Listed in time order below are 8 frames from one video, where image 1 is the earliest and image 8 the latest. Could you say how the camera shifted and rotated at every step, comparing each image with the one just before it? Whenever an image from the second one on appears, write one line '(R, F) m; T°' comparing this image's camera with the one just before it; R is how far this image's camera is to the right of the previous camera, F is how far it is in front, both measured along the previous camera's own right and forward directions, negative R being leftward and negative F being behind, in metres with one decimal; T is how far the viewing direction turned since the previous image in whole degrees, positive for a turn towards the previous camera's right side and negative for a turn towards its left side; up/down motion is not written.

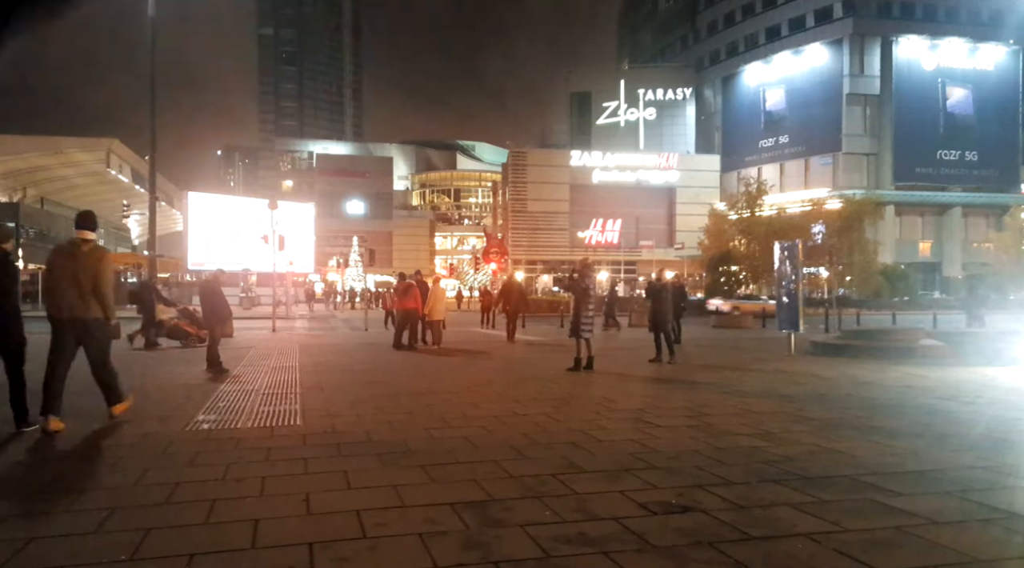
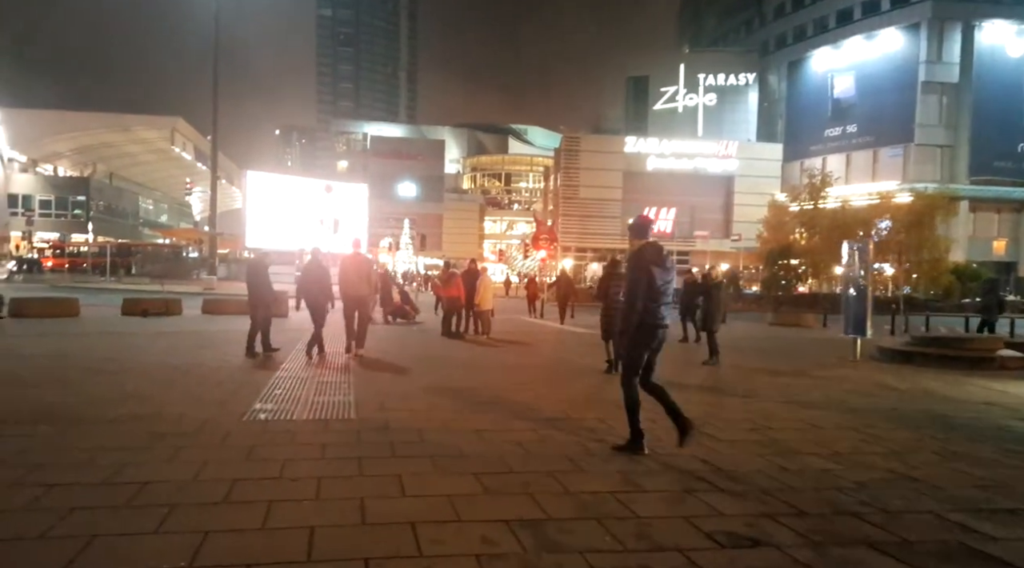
(-0.1, +0.3) m; -4°
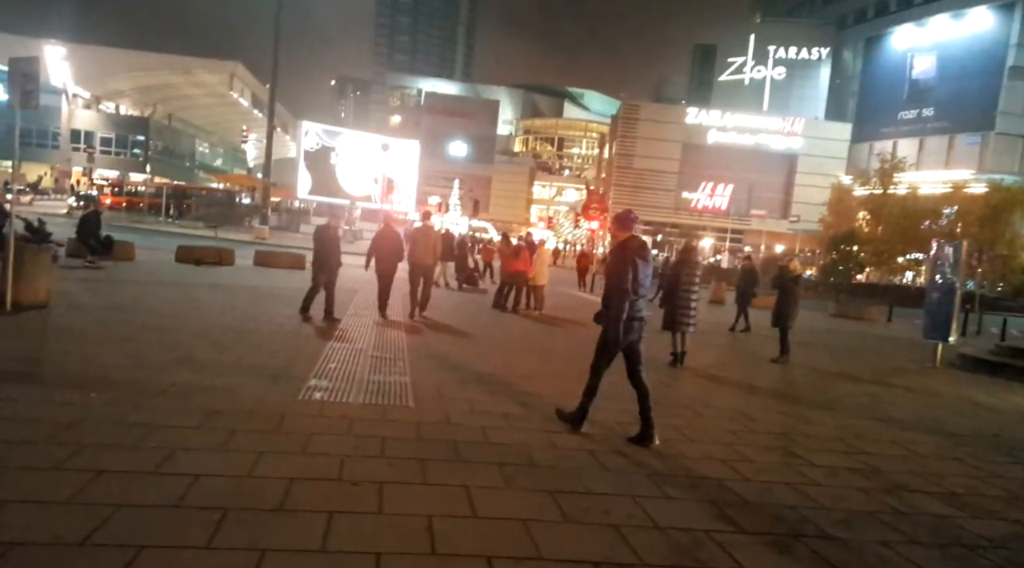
(-0.3, +0.3) m; -3°
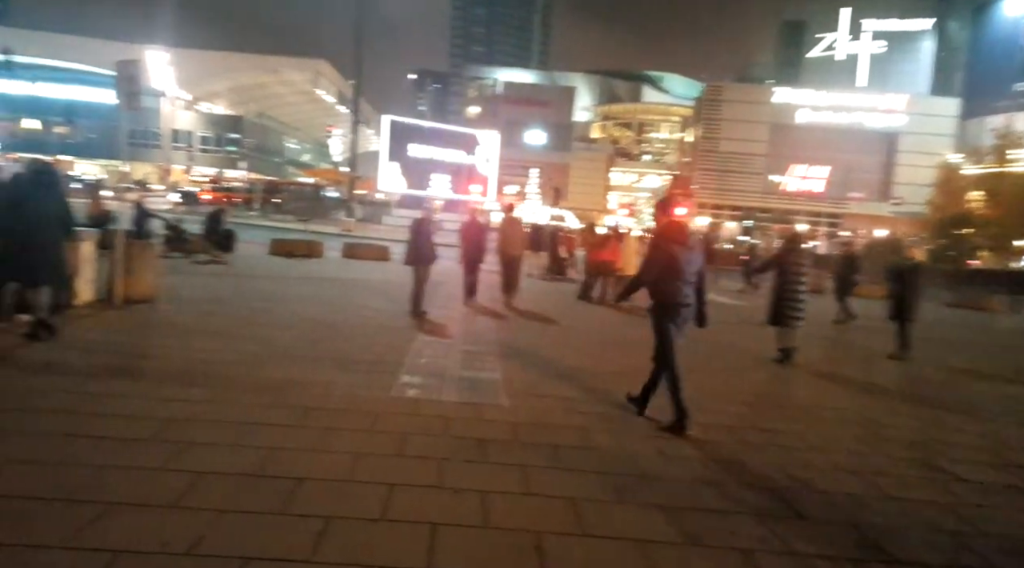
(-0.2, +0.3) m; -6°
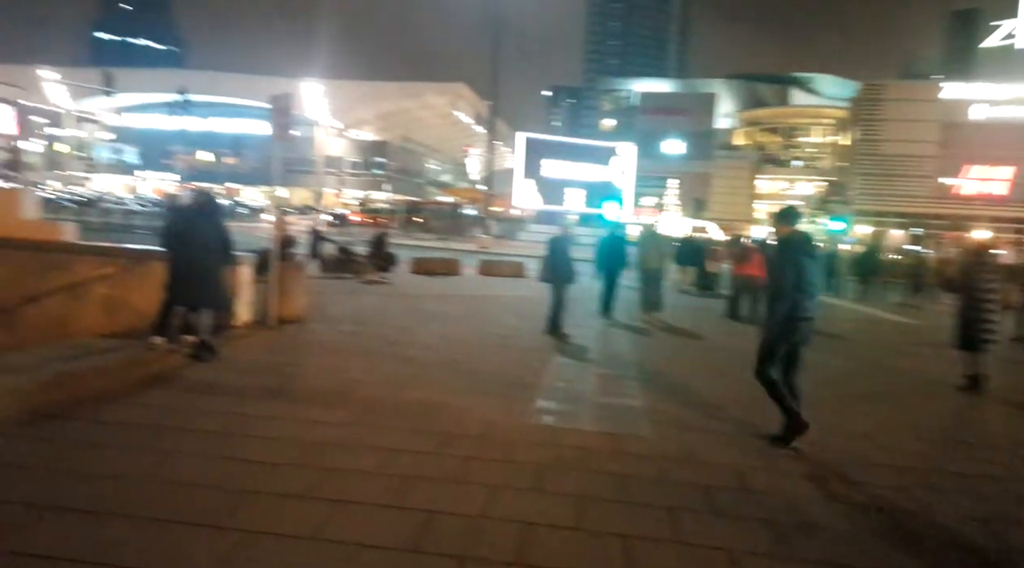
(-0.1, +0.4) m; -11°
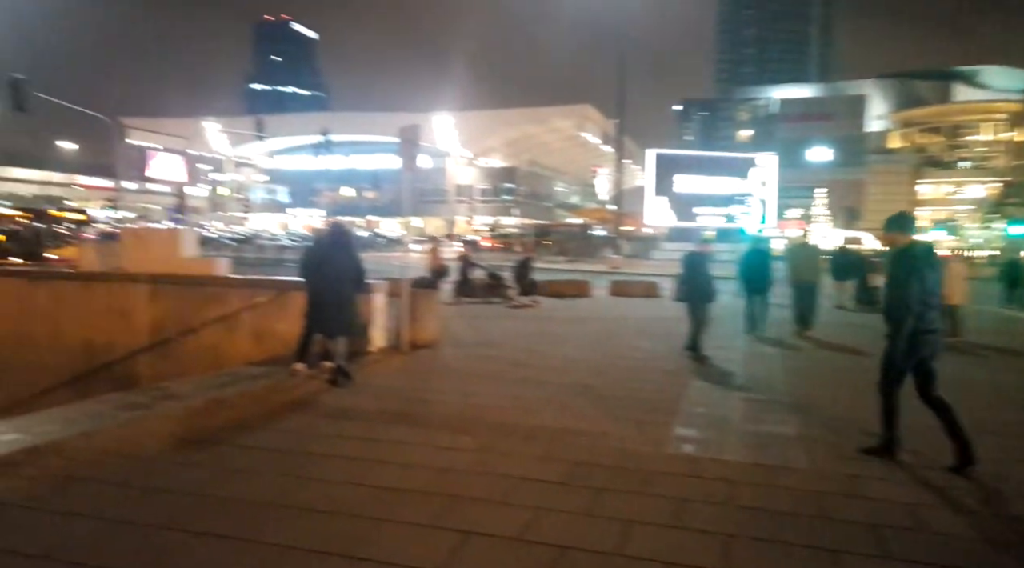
(0.0, +0.3) m; -11°
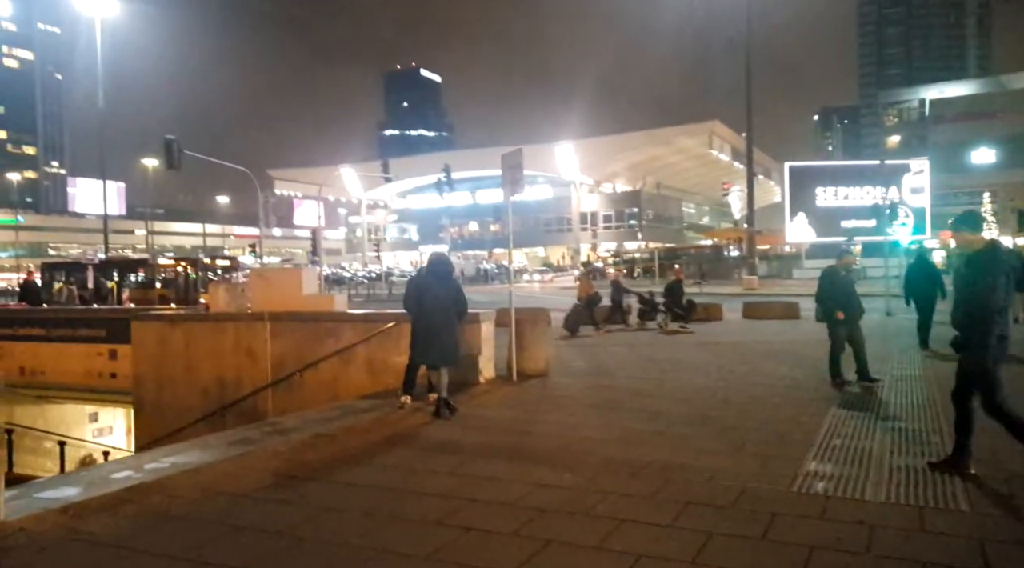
(+0.4, +0.3) m; -11°
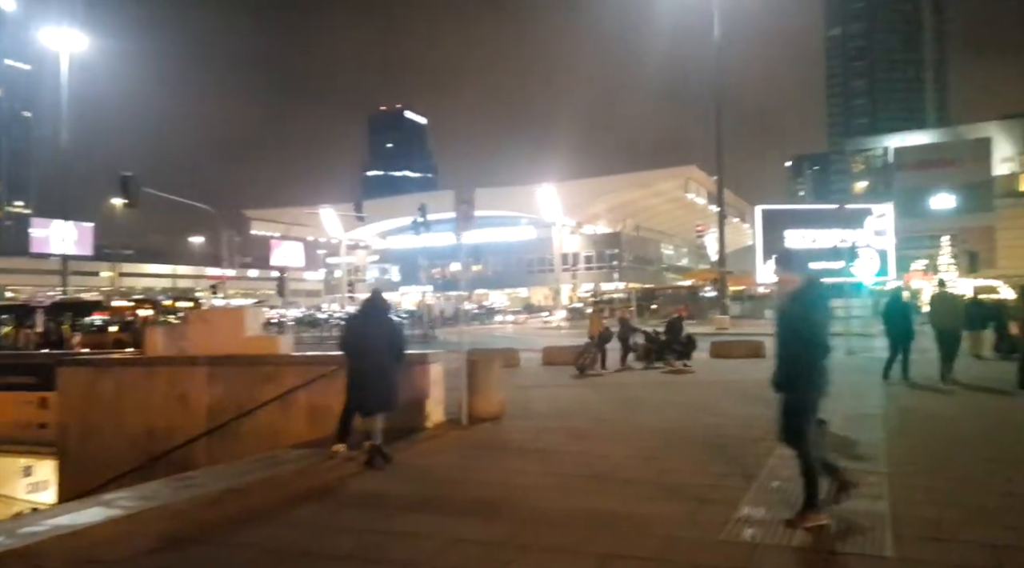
(+0.6, +0.2) m; 0°
